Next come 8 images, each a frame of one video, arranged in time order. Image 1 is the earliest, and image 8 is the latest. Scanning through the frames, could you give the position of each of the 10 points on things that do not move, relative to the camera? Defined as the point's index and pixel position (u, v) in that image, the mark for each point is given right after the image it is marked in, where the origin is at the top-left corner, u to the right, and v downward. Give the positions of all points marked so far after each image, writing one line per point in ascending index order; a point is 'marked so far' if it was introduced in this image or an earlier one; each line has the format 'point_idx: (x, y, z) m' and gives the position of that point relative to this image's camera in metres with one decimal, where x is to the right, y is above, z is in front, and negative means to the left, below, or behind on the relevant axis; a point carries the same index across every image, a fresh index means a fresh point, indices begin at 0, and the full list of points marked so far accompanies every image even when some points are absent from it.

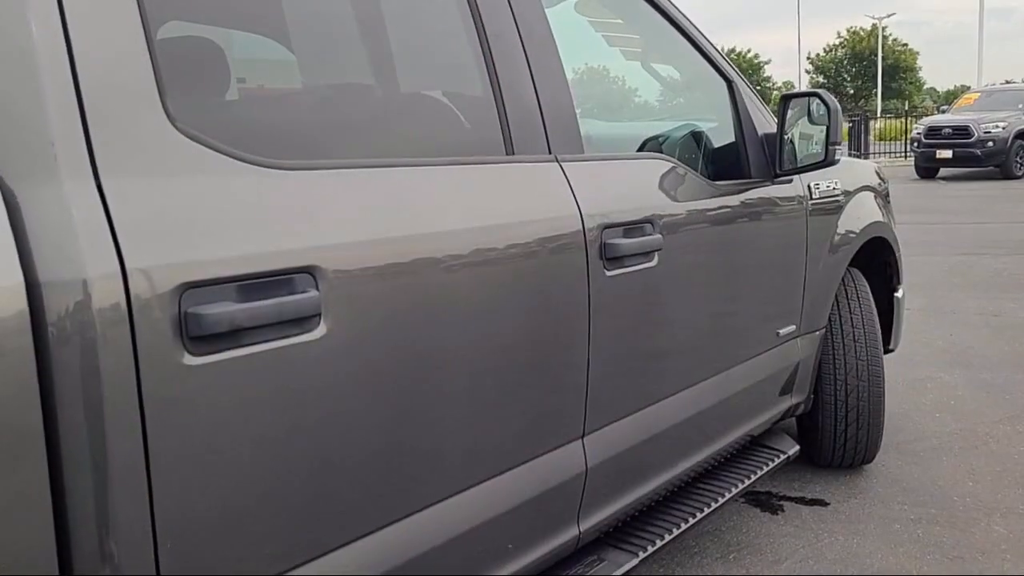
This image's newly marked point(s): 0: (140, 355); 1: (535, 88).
0: (-0.5, -0.1, +1.2) m
1: (+0.1, +0.5, +2.1) m
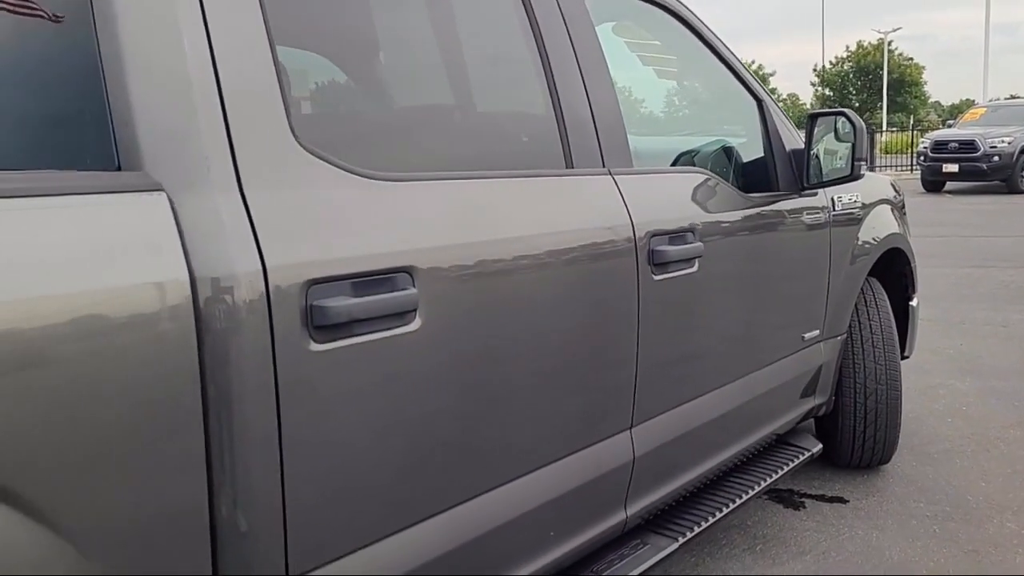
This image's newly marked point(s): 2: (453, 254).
0: (-0.4, -0.1, +1.4) m
1: (+0.2, +0.5, +2.3) m
2: (-0.1, +0.1, +1.7) m
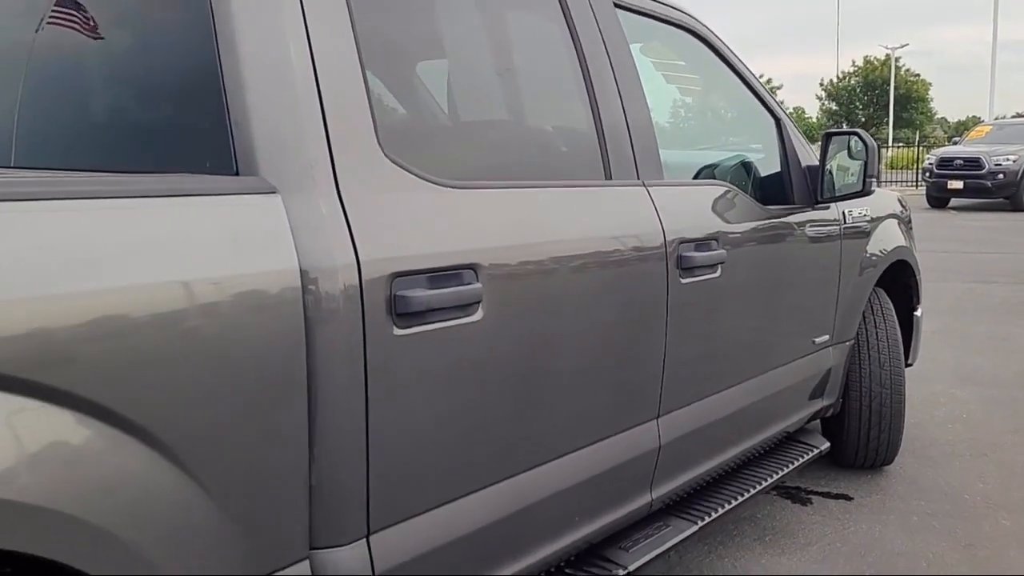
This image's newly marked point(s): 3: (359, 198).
0: (-0.3, -0.1, +1.6) m
1: (+0.3, +0.5, +2.5) m
2: (0.0, +0.1, +1.9) m
3: (-0.3, +0.2, +1.7) m
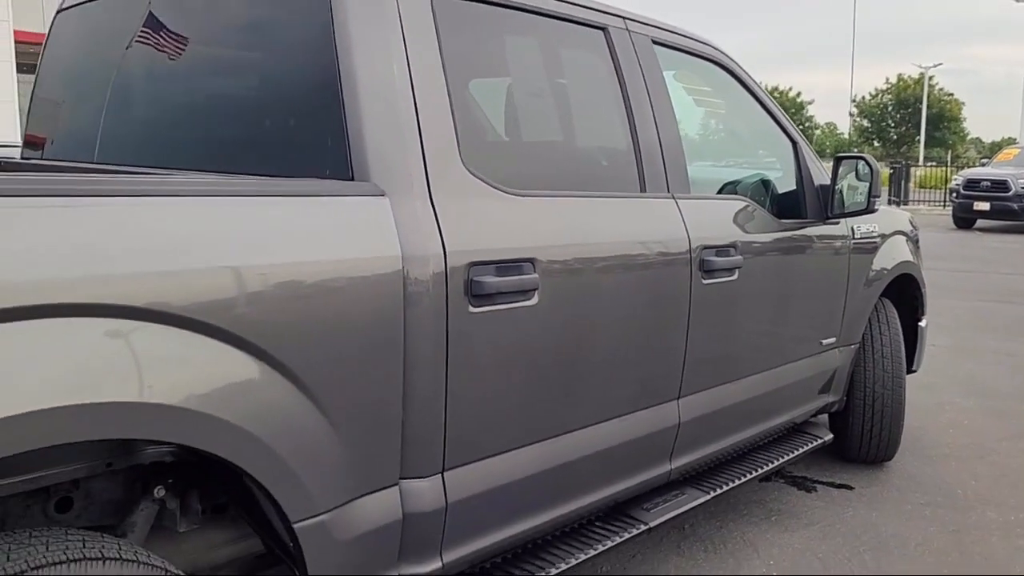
0: (-0.2, 0.0, +2.1) m
1: (+0.5, +0.5, +2.9) m
2: (+0.1, +0.1, +2.4) m
3: (-0.2, +0.2, +2.1) m
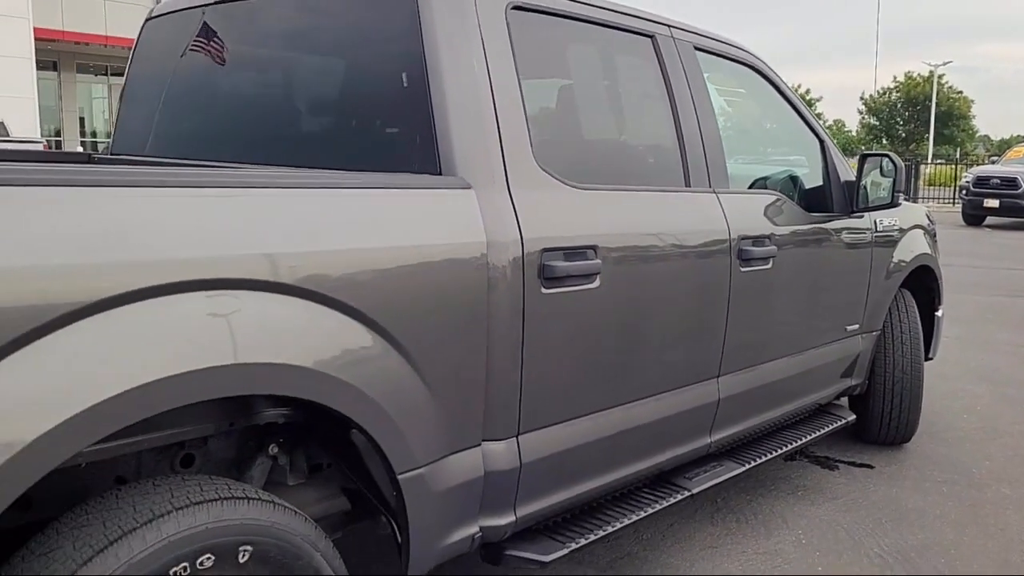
0: (0.0, 0.0, +2.3) m
1: (+0.7, +0.6, +3.2) m
2: (+0.3, +0.2, +2.6) m
3: (0.0, +0.3, +2.4) m
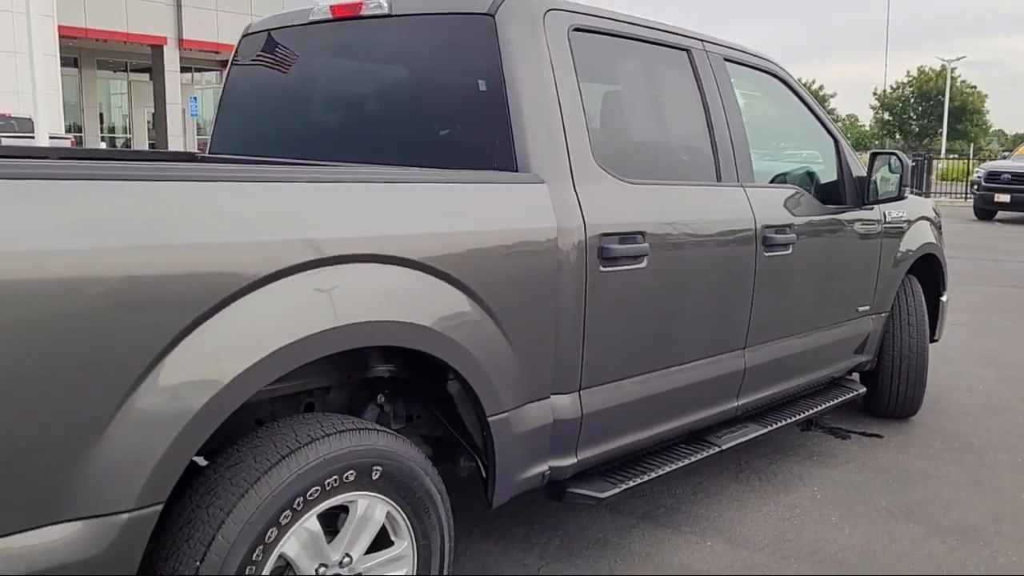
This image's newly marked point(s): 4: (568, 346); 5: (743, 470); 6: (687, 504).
0: (+0.2, +0.1, +2.8) m
1: (+0.9, +0.6, +3.6) m
2: (+0.5, +0.2, +3.0) m
3: (+0.2, +0.3, +2.8) m
4: (+0.2, -0.2, +2.8) m
5: (+1.1, -0.9, +4.1) m
6: (+0.8, -1.0, +3.7) m
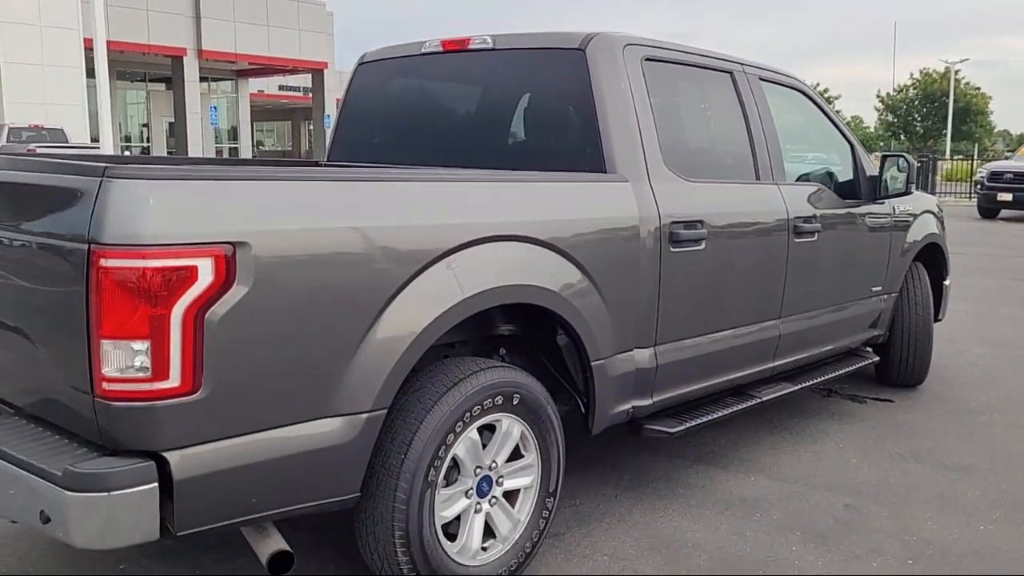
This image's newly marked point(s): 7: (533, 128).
0: (+0.6, +0.2, +3.5) m
1: (+1.3, +0.7, +4.3) m
2: (+0.9, +0.3, +3.8) m
3: (+0.6, +0.4, +3.6) m
4: (+0.6, -0.1, +3.5) m
5: (+1.5, -0.8, +4.9) m
6: (+1.2, -0.9, +4.5) m
7: (+0.1, +0.7, +3.8) m
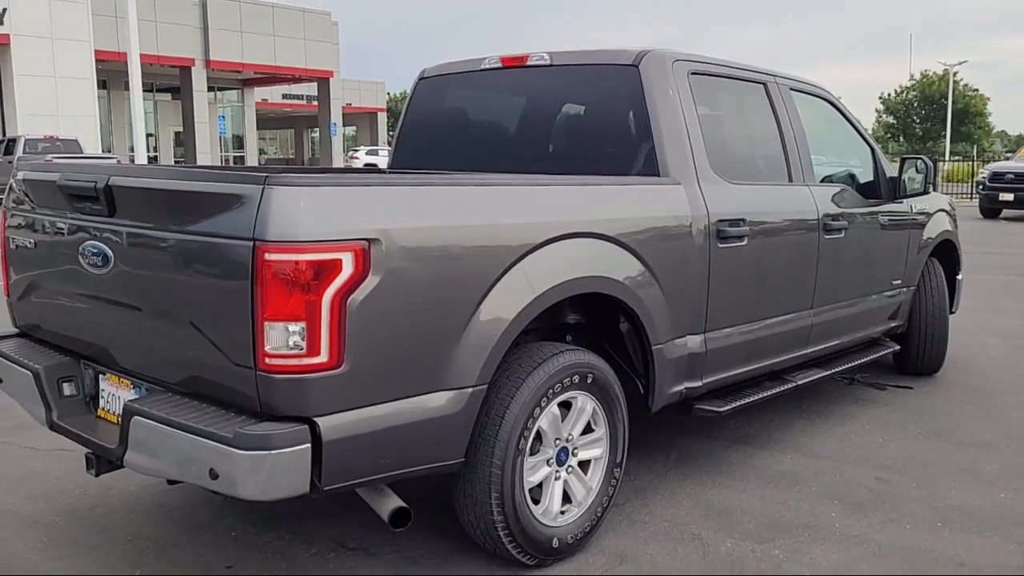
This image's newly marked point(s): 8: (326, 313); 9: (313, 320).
0: (+0.9, +0.2, +3.9) m
1: (+1.6, +0.8, +4.7) m
2: (+1.2, +0.4, +4.2) m
3: (+0.9, +0.5, +3.9) m
4: (+0.8, -0.1, +3.9) m
5: (+1.8, -0.8, +5.2) m
6: (+1.5, -0.8, +4.8) m
7: (+0.4, +0.7, +4.1) m
8: (-0.6, -0.1, +2.5) m
9: (-0.6, -0.1, +2.5) m
